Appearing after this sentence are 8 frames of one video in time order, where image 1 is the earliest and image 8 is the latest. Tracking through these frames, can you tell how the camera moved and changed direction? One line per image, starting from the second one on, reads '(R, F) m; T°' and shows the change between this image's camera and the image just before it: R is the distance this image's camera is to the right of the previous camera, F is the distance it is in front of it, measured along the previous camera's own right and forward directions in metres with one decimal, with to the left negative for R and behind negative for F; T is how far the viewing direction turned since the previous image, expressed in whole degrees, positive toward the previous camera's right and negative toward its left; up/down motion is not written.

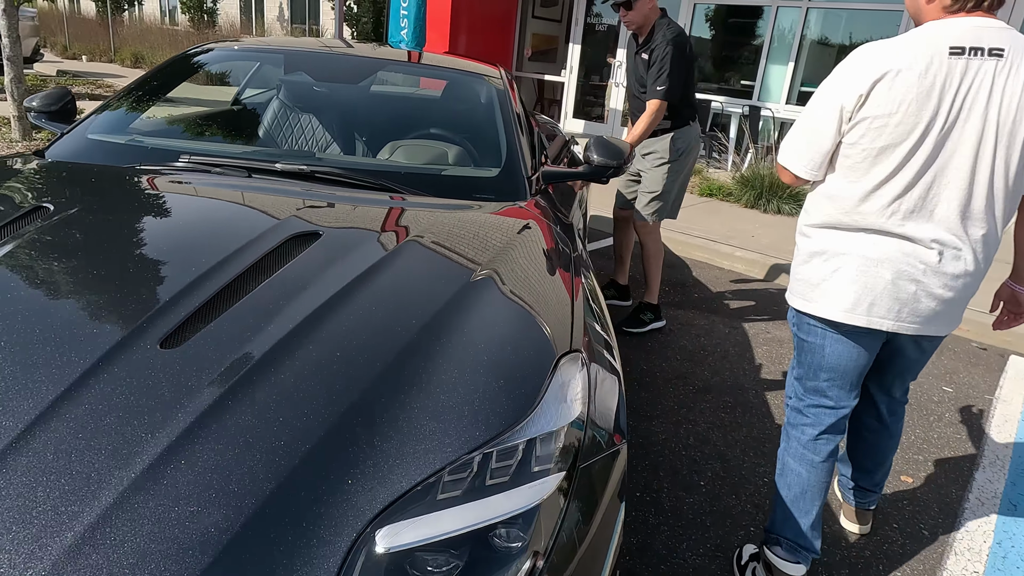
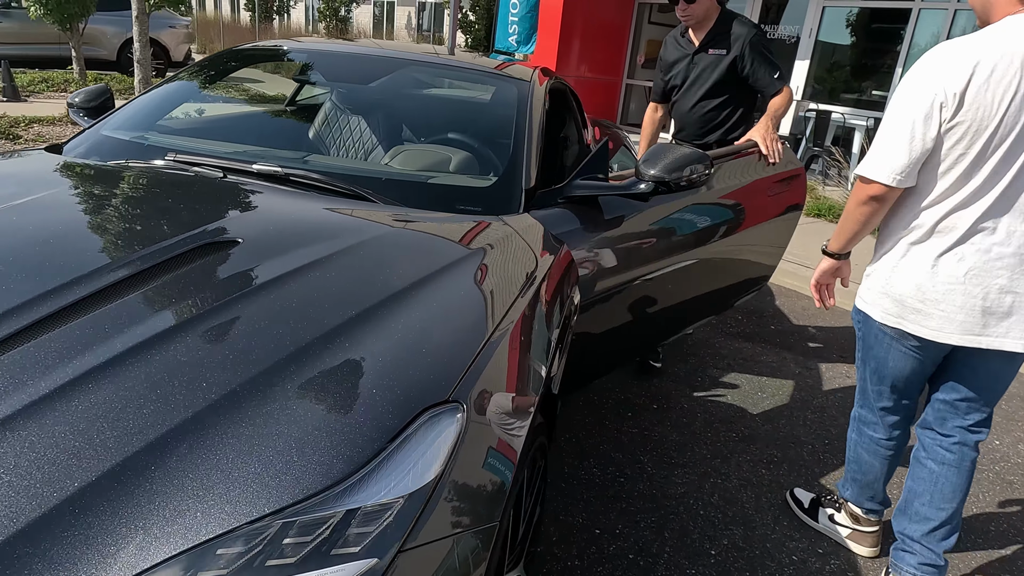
(+0.4, +0.3) m; -10°
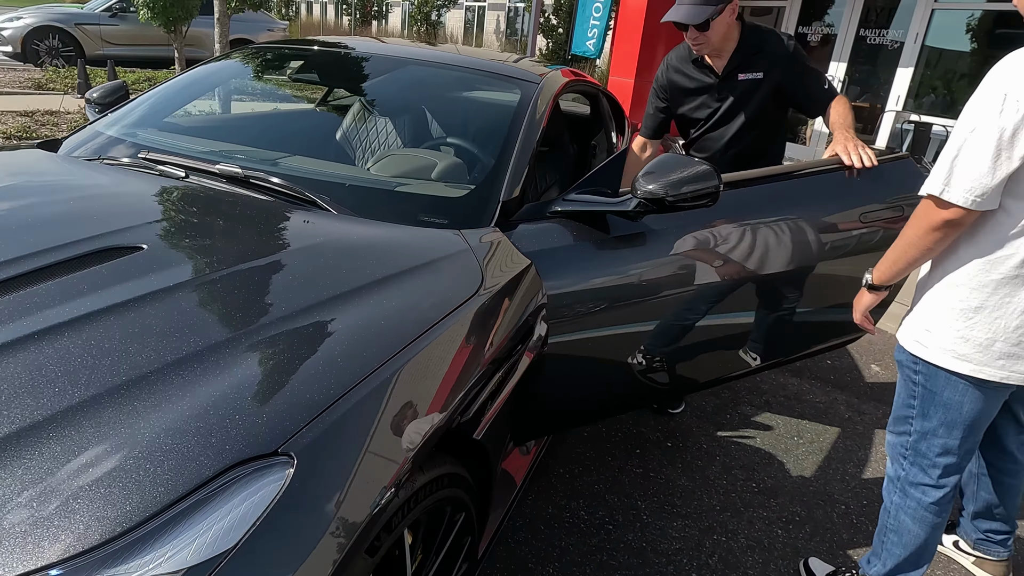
(+0.3, +0.2) m; -7°
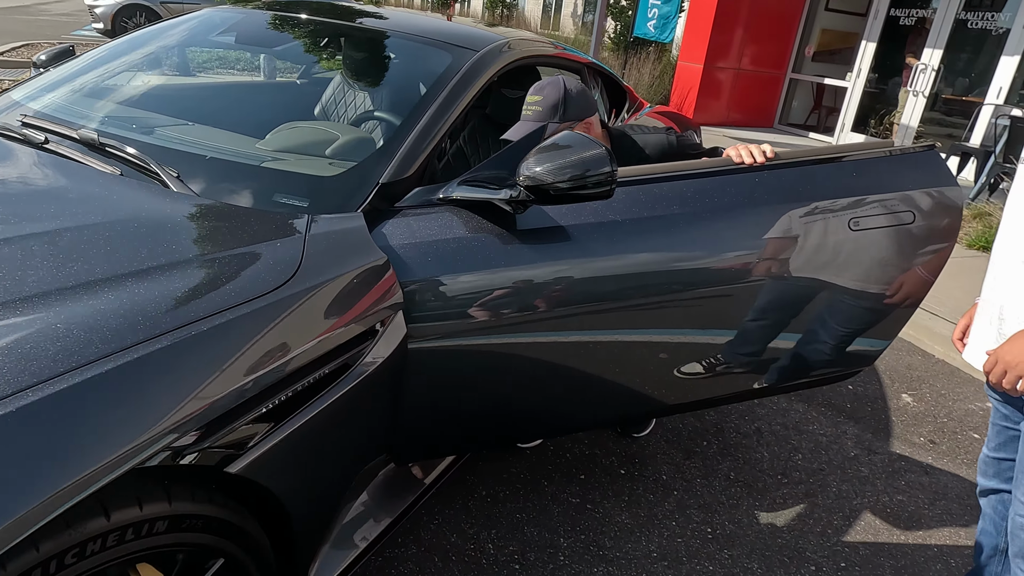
(+0.5, +0.3) m; -7°
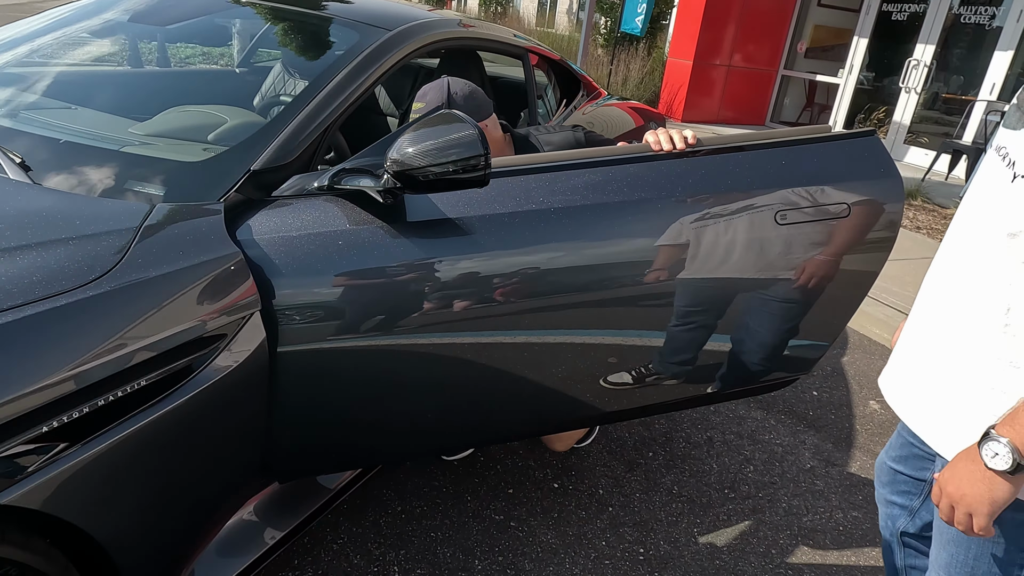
(+0.3, +0.2) m; 0°
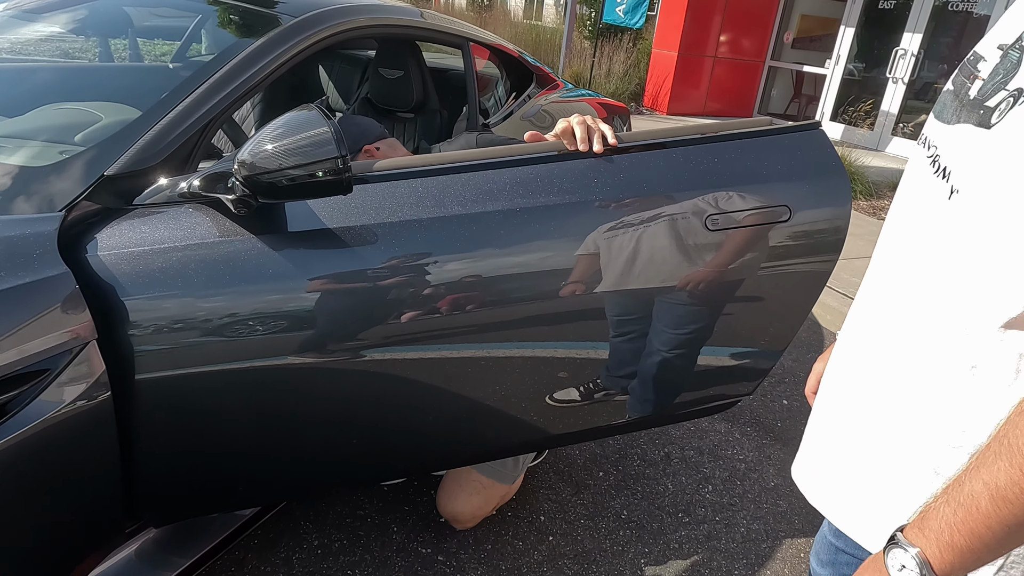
(+0.2, +0.2) m; 0°
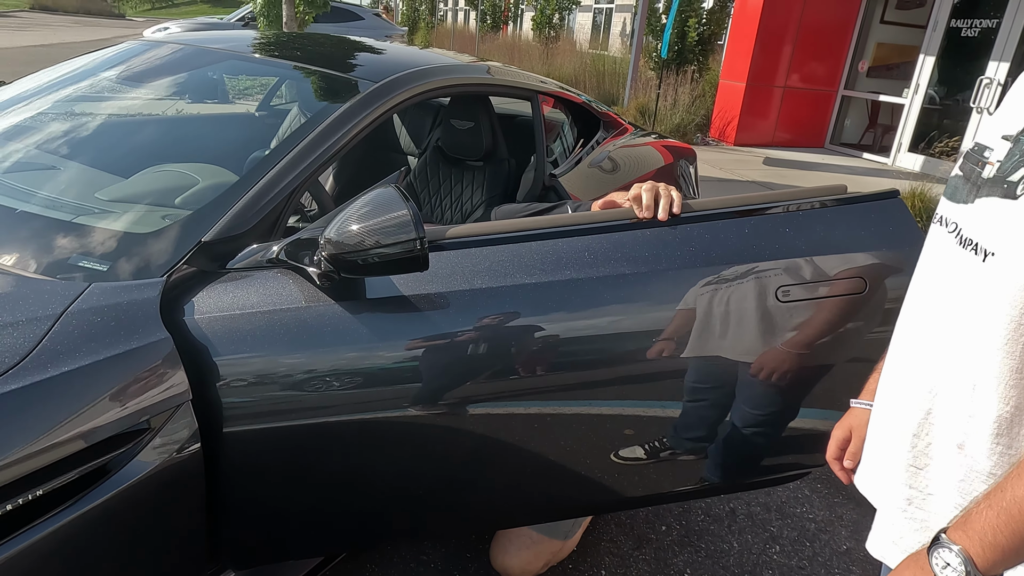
(0.0, 0.0) m; -5°
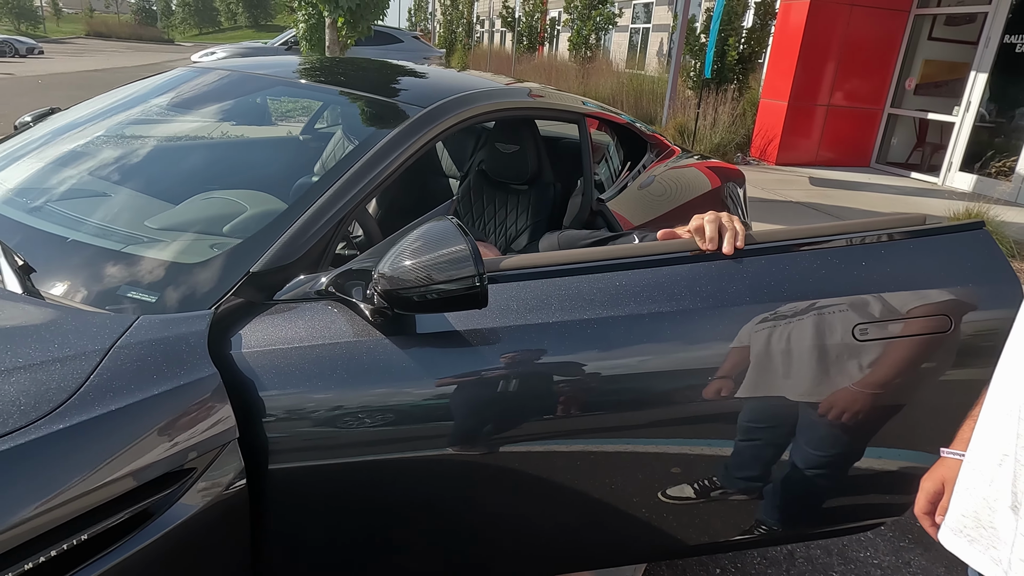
(0.0, +0.1) m; -3°
